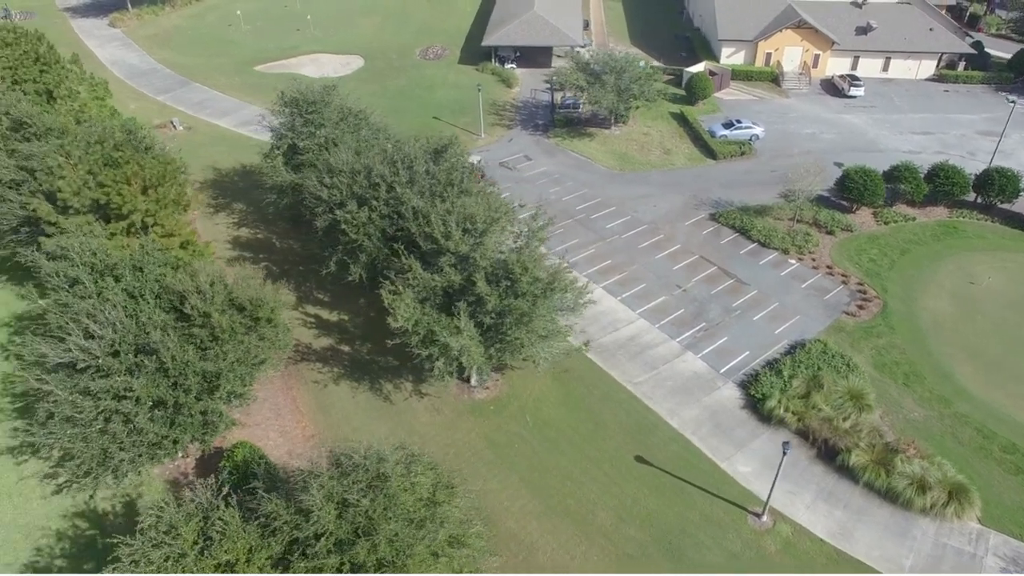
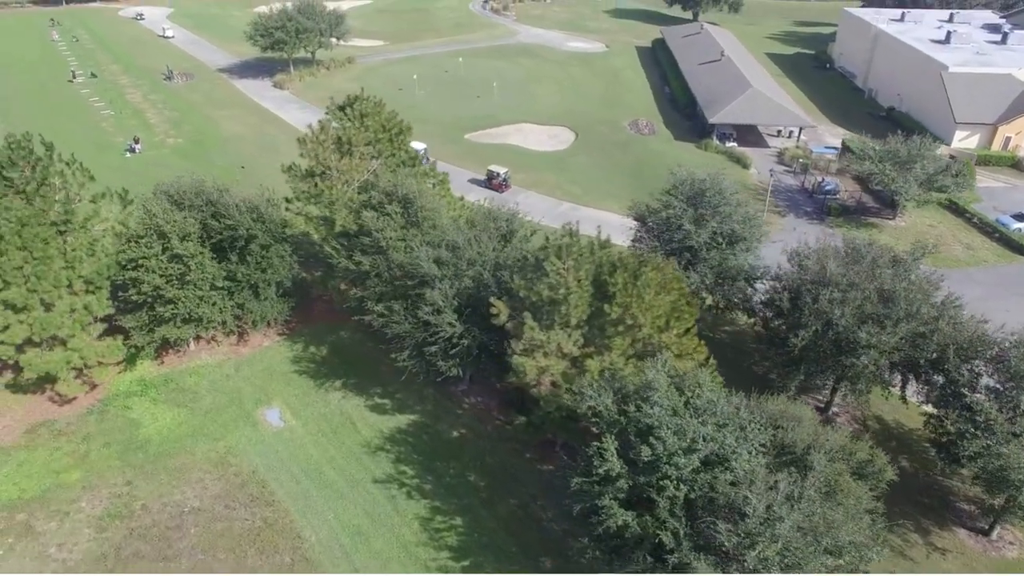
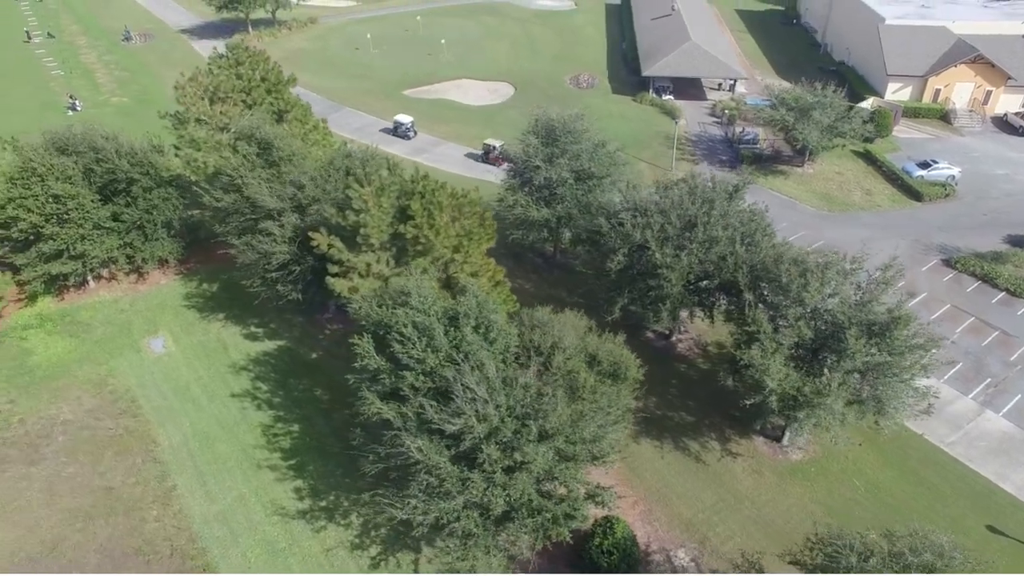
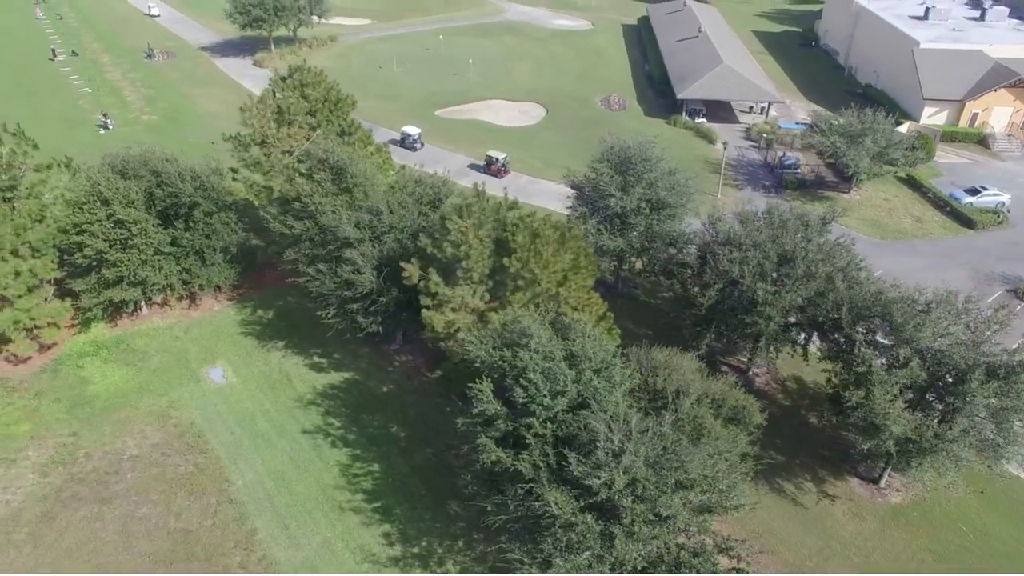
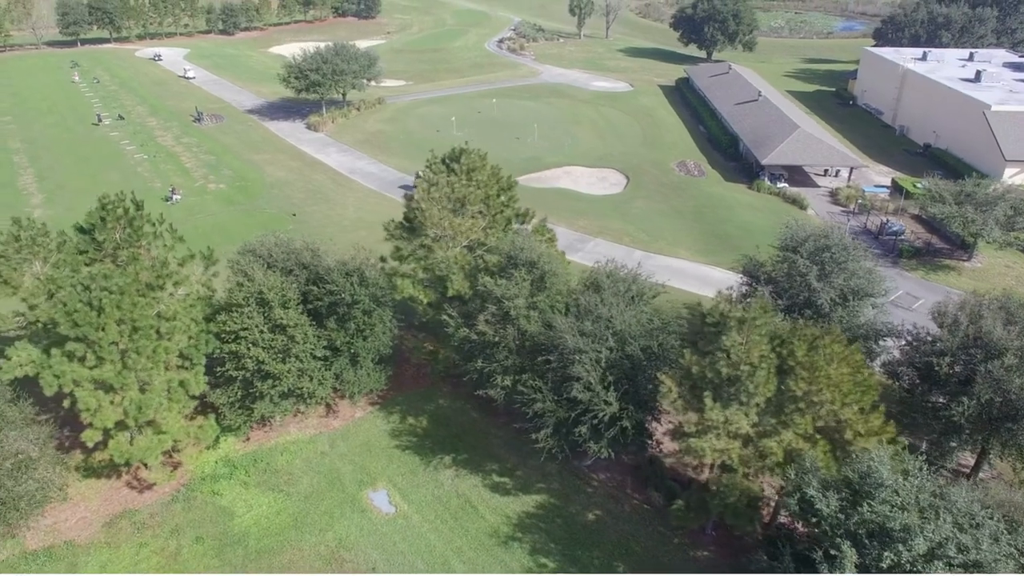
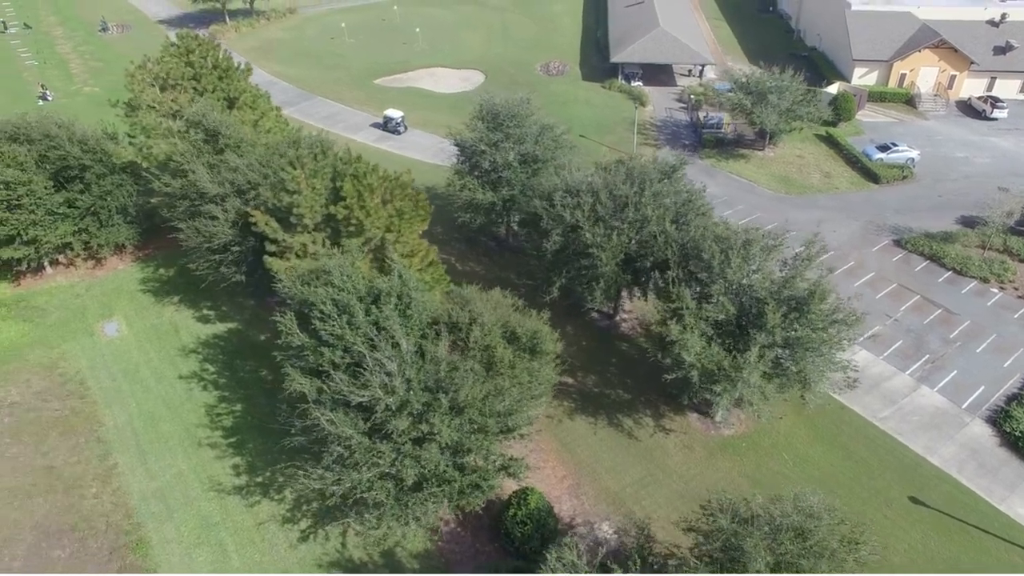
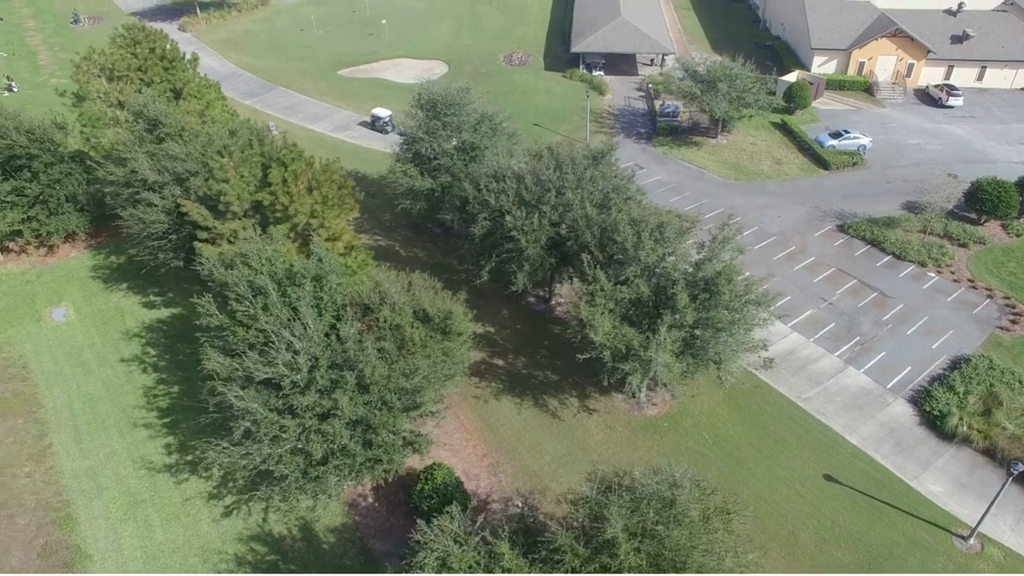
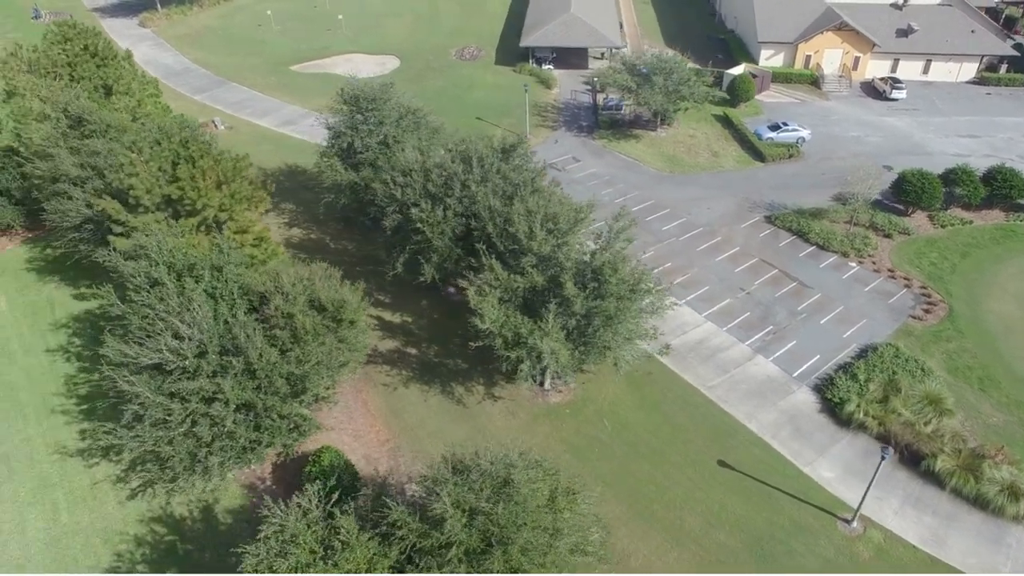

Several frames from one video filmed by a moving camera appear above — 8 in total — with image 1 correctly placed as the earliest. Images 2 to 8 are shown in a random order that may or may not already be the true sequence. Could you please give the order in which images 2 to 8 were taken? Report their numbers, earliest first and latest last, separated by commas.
8, 7, 6, 3, 4, 2, 5
